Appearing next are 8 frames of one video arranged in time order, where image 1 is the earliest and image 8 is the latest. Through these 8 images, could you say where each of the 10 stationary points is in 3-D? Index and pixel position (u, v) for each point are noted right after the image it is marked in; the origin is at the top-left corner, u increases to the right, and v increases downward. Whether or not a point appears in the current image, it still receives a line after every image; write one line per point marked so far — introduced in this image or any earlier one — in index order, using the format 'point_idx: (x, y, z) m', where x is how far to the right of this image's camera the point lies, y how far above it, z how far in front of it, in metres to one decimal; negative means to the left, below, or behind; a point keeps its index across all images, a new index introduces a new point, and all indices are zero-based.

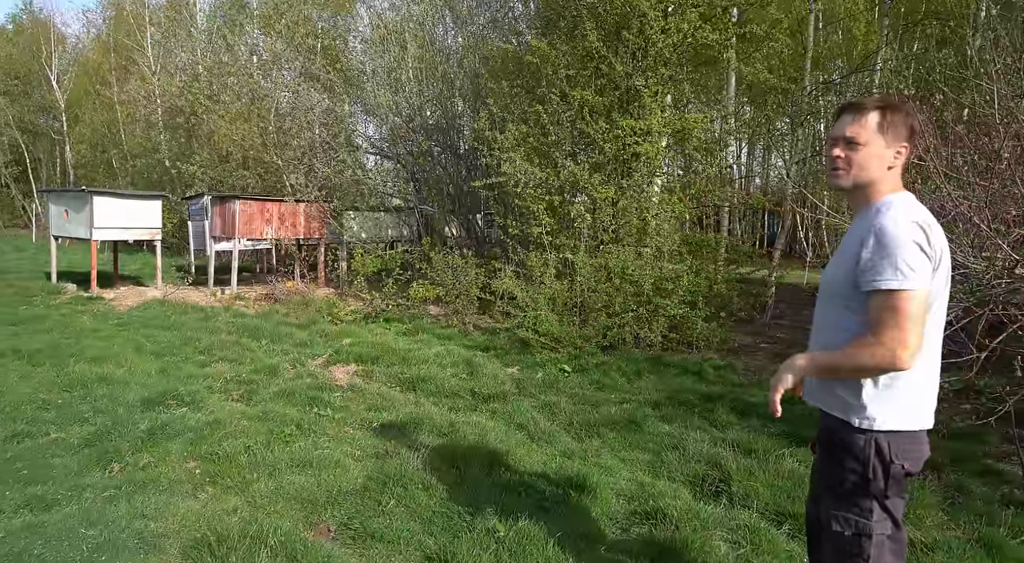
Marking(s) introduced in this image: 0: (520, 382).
0: (+0.1, -1.1, +6.4) m
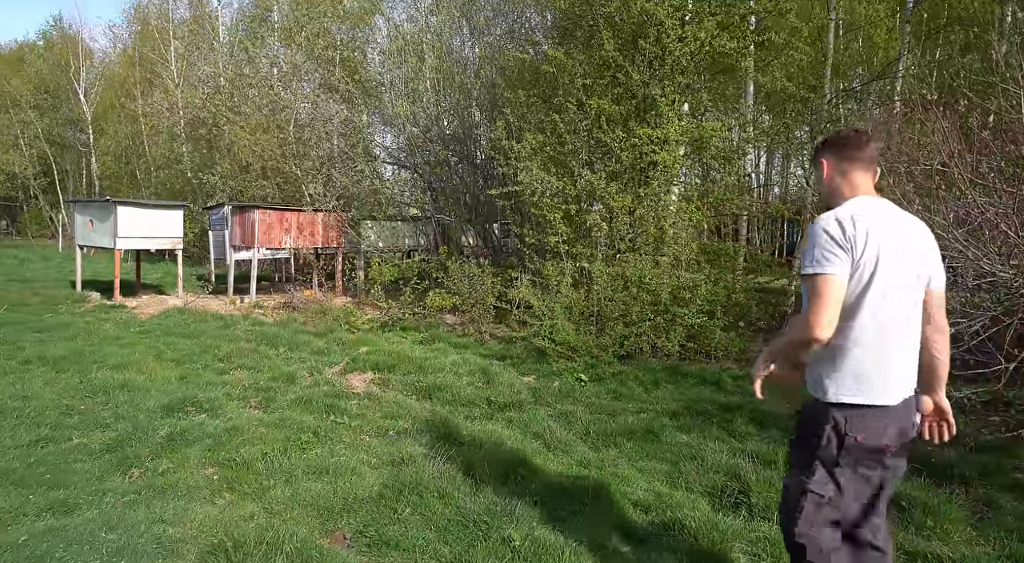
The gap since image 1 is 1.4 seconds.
0: (+0.2, -1.1, +6.4) m
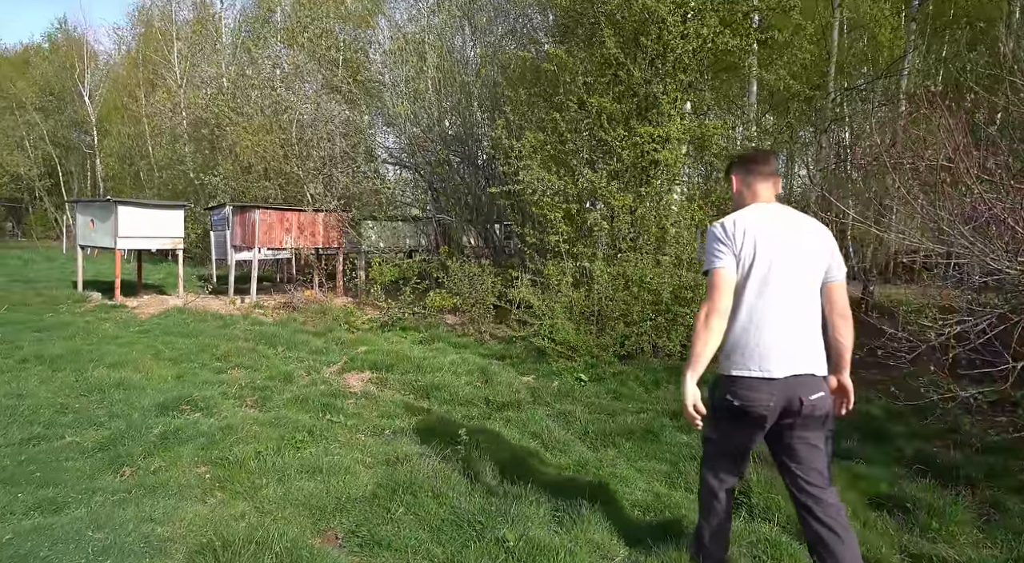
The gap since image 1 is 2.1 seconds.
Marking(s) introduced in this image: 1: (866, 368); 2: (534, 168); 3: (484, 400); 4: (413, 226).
0: (+0.2, -1.1, +6.4) m
1: (+4.8, -1.2, +8.3) m
2: (+0.3, +1.7, +9.4) m
3: (-0.3, -1.2, +6.0) m
4: (-2.1, +1.2, +13.1) m
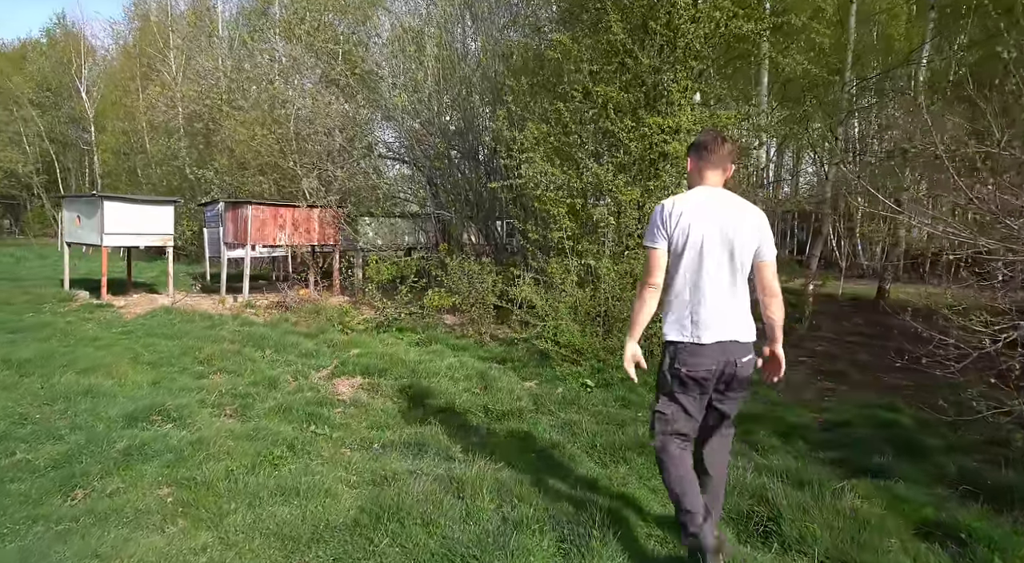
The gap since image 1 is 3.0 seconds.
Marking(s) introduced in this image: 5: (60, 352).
0: (+0.2, -1.1, +5.9) m
1: (+4.8, -1.2, +7.8) m
2: (+0.4, +1.7, +9.0) m
3: (-0.3, -1.1, +5.6) m
4: (-2.1, +1.2, +12.7) m
5: (-4.8, -0.8, +6.6) m
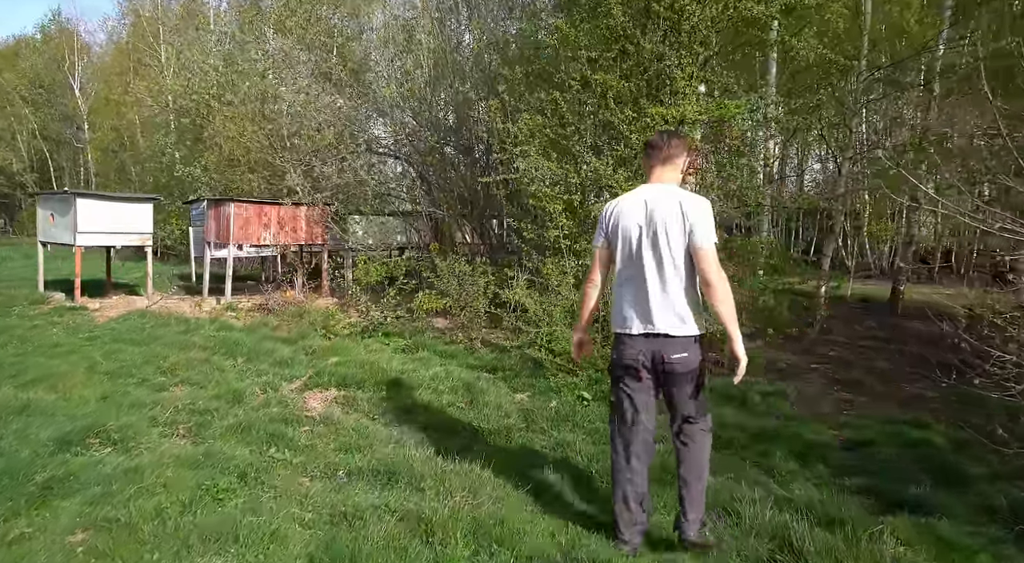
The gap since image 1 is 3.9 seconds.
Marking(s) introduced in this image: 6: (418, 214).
0: (+0.1, -1.1, +5.4) m
1: (+4.7, -1.2, +7.3) m
2: (+0.3, +1.7, +8.4) m
3: (-0.4, -1.2, +5.0) m
4: (-2.1, +1.2, +12.1) m
5: (-4.9, -0.8, +6.1) m
6: (-1.9, +1.3, +12.1) m
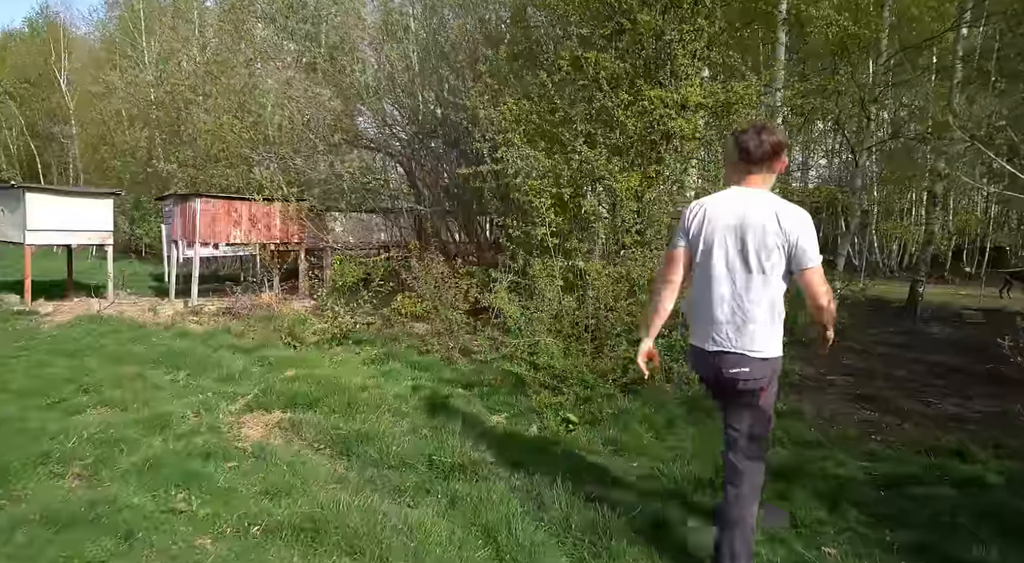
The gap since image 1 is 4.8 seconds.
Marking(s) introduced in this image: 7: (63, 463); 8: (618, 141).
0: (-0.1, -1.2, +4.6) m
1: (+4.5, -1.2, +6.4) m
2: (+0.1, +1.7, +7.6) m
3: (-0.6, -1.2, +4.2) m
4: (-2.3, +1.2, +11.3) m
5: (-5.2, -0.8, +5.3) m
6: (-2.1, +1.3, +11.3) m
7: (-2.8, -1.1, +3.9) m
8: (+1.2, +1.6, +7.1) m
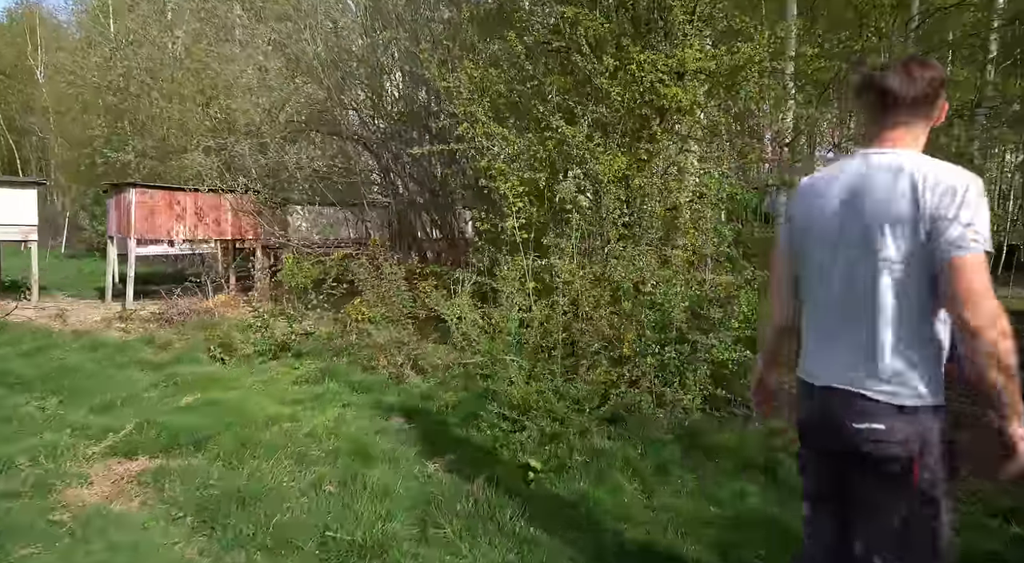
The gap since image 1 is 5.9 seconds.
0: (-0.4, -1.2, +3.4) m
1: (+4.1, -1.2, +5.3) m
2: (-0.3, +1.7, +6.4) m
3: (-0.9, -1.2, +3.0) m
4: (-2.7, +1.2, +10.1) m
5: (-5.5, -0.9, +4.2) m
6: (-2.4, +1.3, +10.1) m
7: (-3.1, -1.2, +2.7) m
8: (+0.9, +1.6, +5.9) m
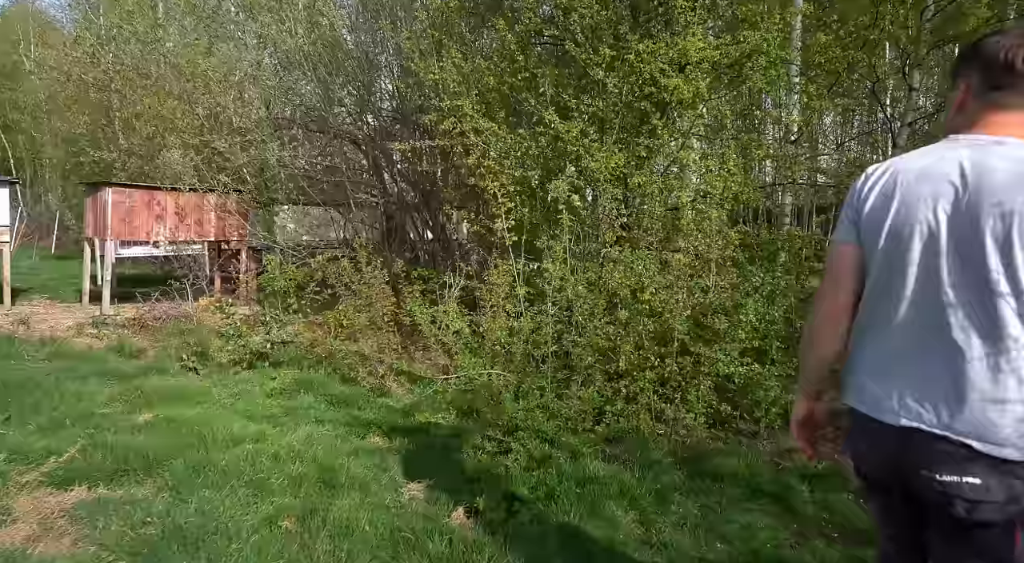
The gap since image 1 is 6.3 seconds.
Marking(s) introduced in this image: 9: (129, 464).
0: (-0.5, -1.3, +3.0) m
1: (+4.0, -1.3, +4.9) m
2: (-0.4, +1.6, +6.0) m
3: (-1.0, -1.3, +2.7) m
4: (-2.8, +1.1, +9.7) m
5: (-5.6, -0.9, +3.8) m
6: (-2.5, +1.3, +9.7) m
7: (-3.2, -1.2, +2.3) m
8: (+0.8, +1.5, +5.5) m
9: (-2.3, -1.1, +3.7) m
